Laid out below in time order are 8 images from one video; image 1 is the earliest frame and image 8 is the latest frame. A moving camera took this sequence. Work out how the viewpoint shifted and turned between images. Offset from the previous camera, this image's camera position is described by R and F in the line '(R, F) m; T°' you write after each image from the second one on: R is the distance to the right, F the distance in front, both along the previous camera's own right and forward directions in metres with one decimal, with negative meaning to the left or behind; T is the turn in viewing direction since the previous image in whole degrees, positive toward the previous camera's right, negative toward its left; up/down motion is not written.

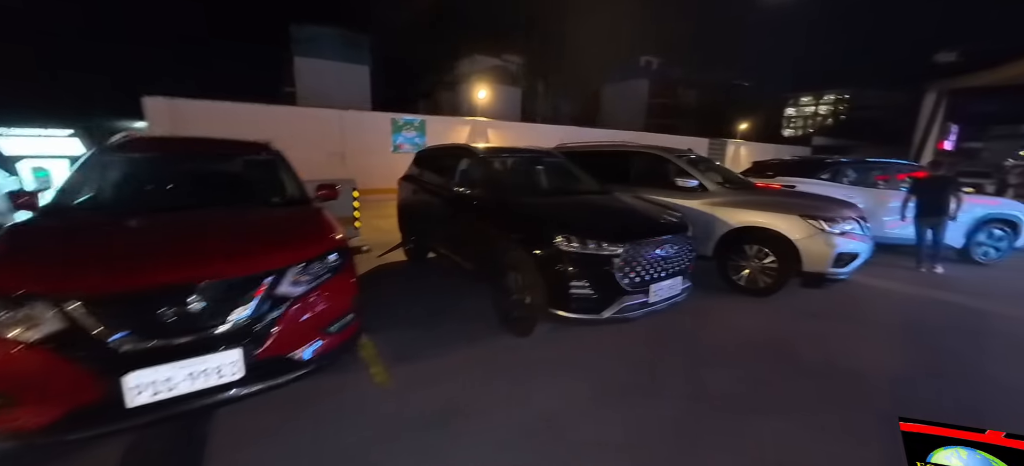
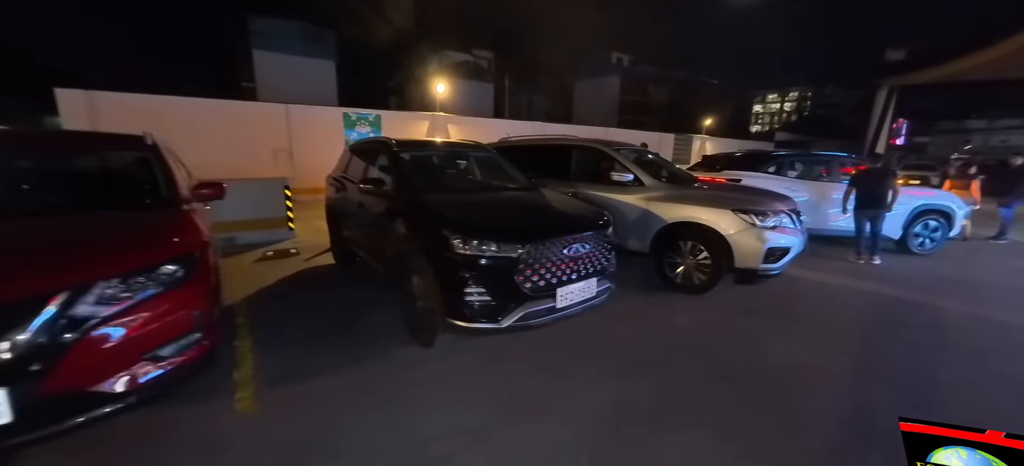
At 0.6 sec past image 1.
(+0.6, +0.2) m; +3°
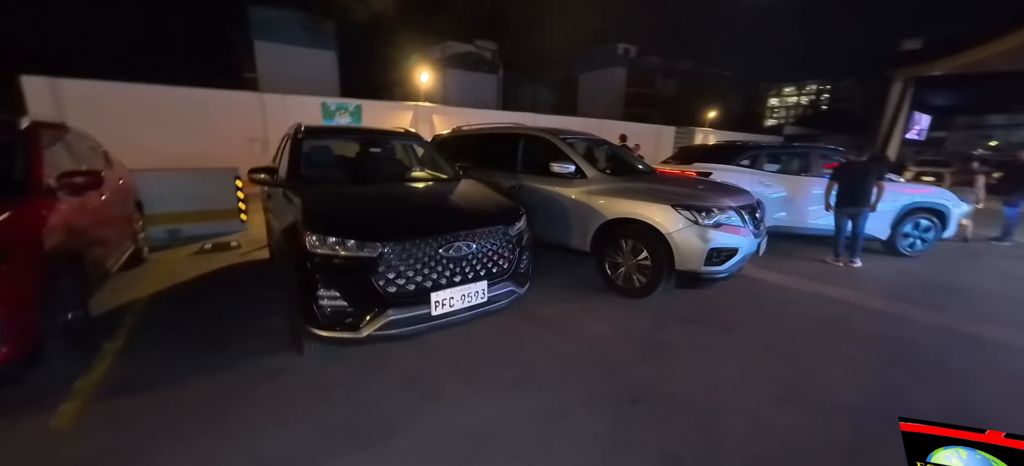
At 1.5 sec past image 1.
(+0.8, +0.3) m; -2°
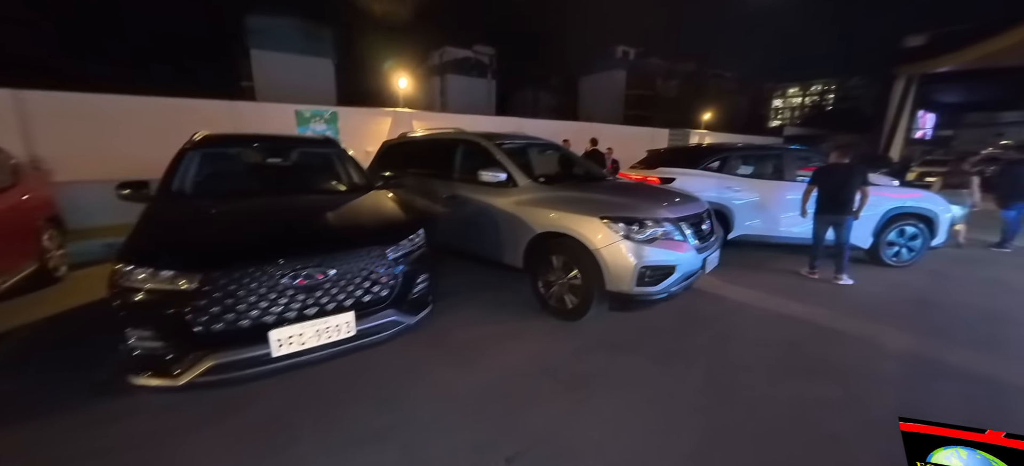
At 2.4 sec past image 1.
(+0.7, +0.3) m; -1°
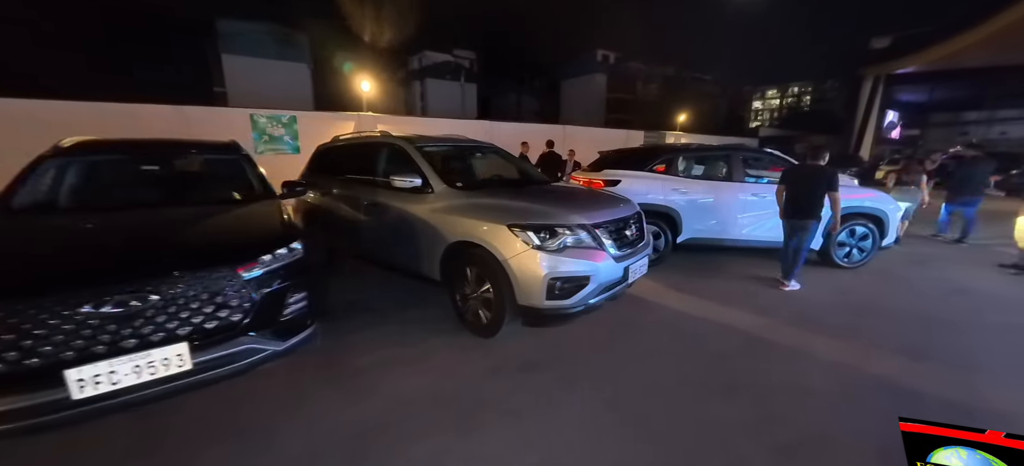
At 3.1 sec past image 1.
(+0.6, +0.2) m; +2°
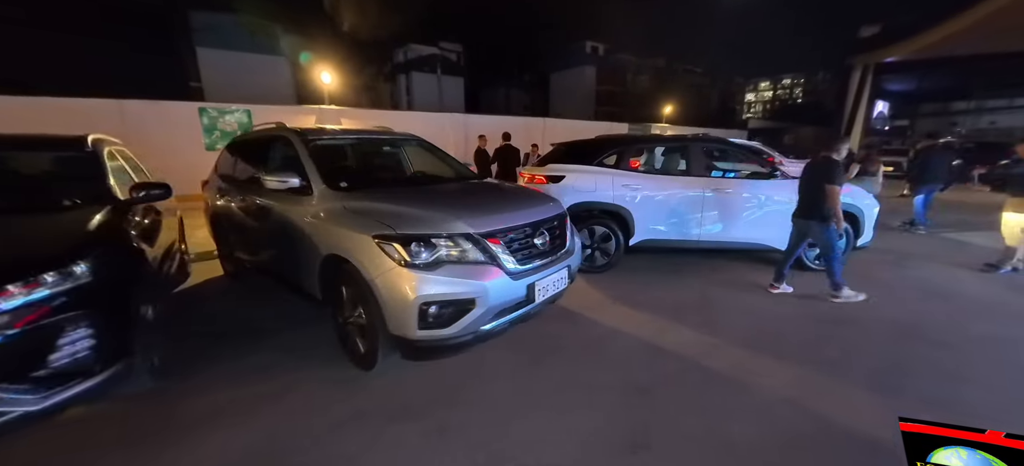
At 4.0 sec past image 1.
(+0.7, +0.5) m; +1°
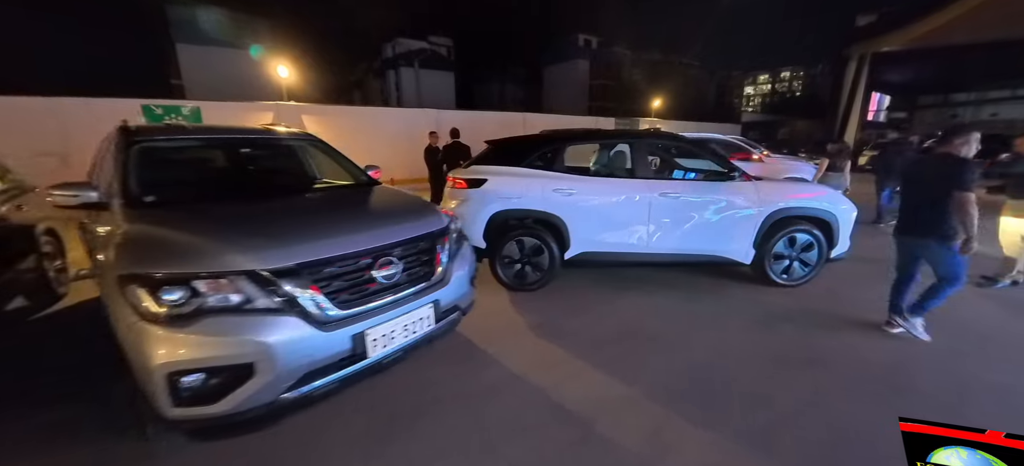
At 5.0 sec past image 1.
(+0.8, +0.5) m; 0°
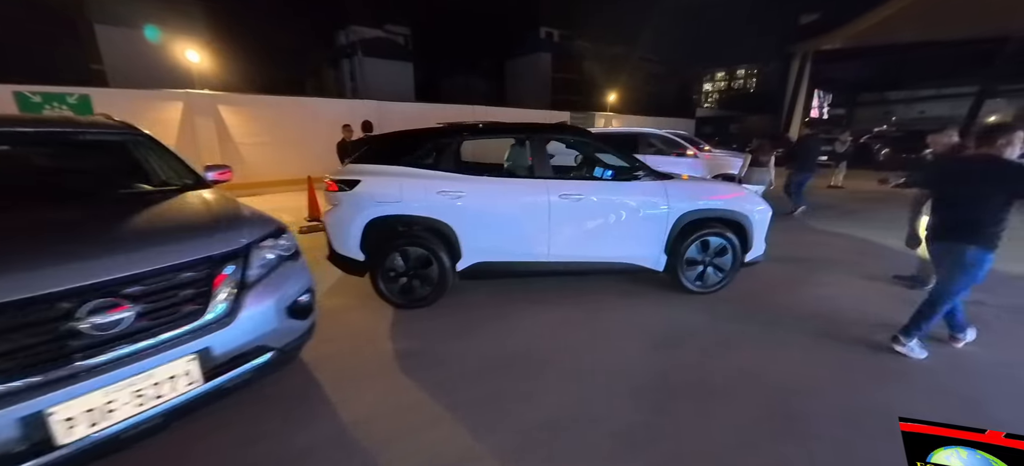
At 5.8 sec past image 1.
(+0.7, +0.4) m; +4°
